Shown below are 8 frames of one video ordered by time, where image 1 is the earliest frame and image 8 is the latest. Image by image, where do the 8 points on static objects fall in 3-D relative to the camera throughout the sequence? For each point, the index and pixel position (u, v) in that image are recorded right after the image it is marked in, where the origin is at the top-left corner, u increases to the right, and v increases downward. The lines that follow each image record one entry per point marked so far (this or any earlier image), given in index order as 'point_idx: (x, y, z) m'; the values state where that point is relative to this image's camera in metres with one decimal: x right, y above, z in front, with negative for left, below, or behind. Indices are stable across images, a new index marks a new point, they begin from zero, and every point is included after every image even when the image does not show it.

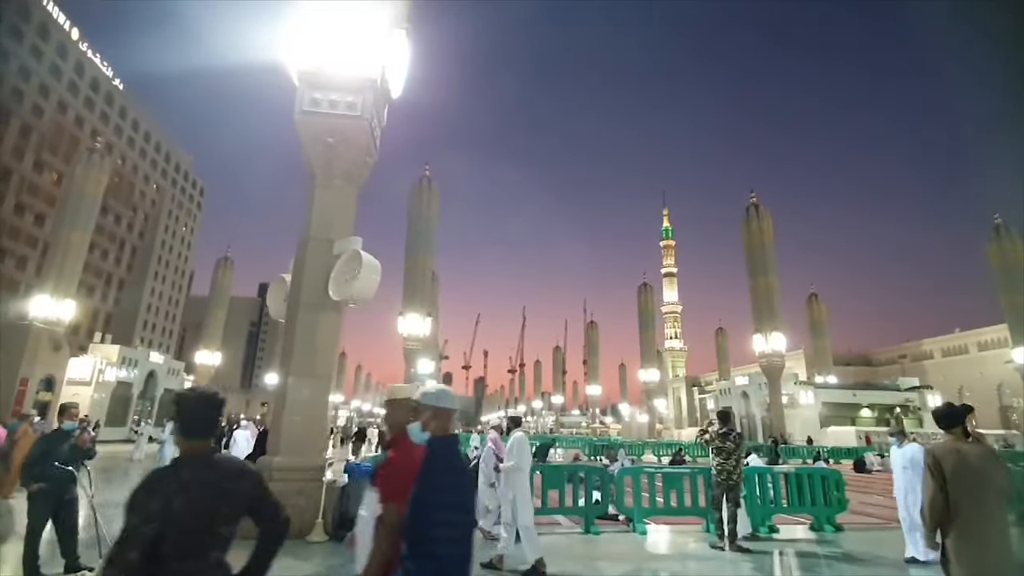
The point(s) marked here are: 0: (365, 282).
0: (-2.2, +0.1, +7.7) m
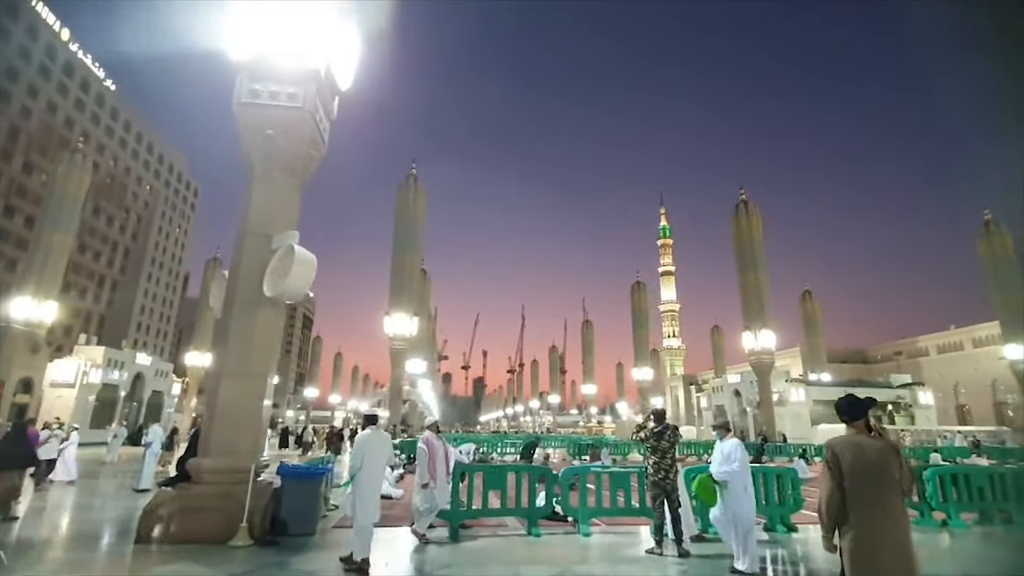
0: (-3.0, +0.2, +7.4) m
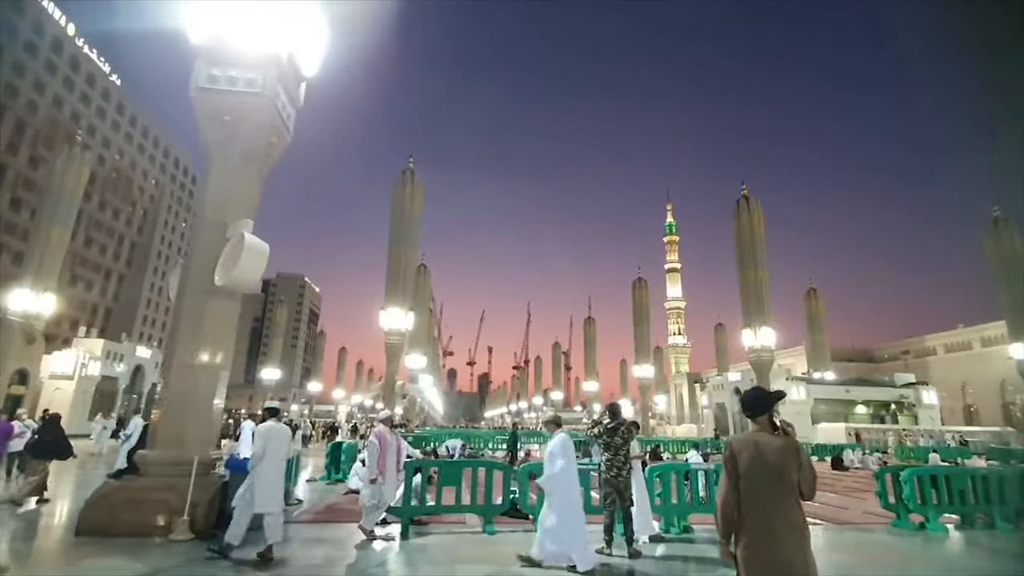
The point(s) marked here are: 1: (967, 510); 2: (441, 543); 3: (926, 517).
0: (-3.6, +0.3, +7.2) m
1: (+7.2, -3.5, +8.4) m
2: (-1.0, -3.3, +6.8) m
3: (+6.7, -3.7, +8.5) m
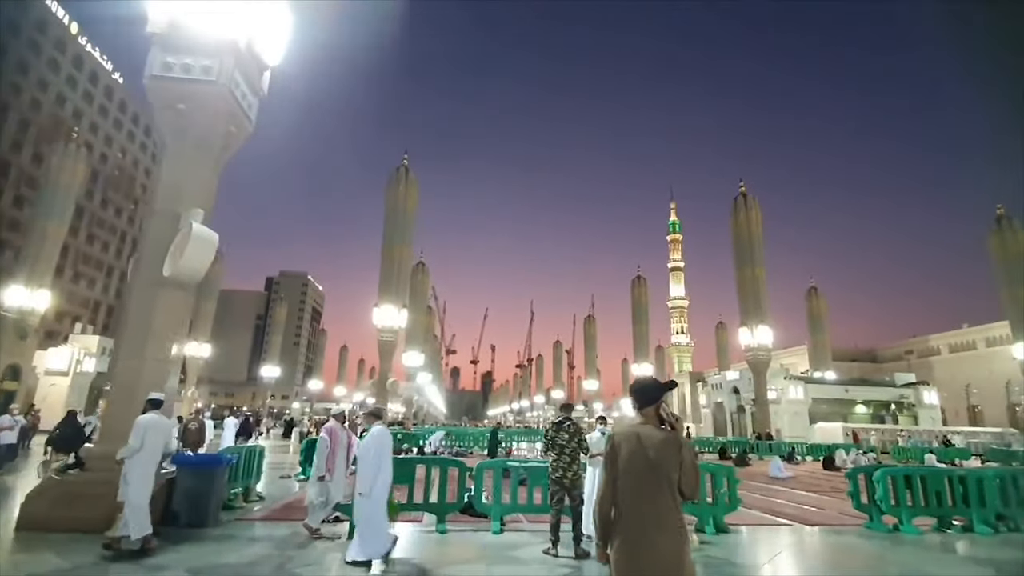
0: (-4.2, +0.5, +7.0) m
1: (+6.6, -3.4, +8.1) m
2: (-1.6, -3.2, +6.6) m
3: (+6.0, -3.6, +8.3) m
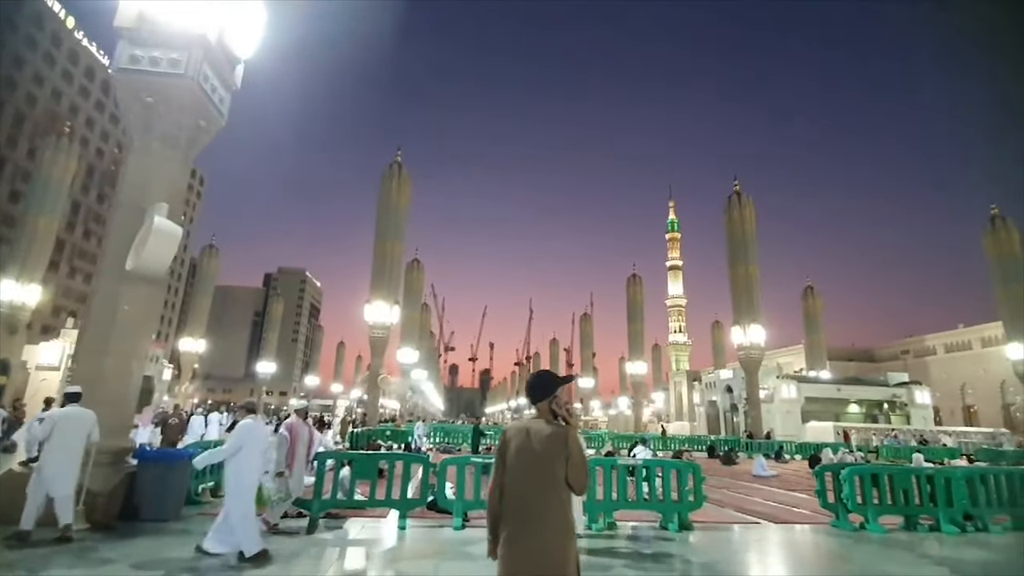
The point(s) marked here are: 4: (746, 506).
0: (-4.7, +0.5, +7.0) m
1: (+6.1, -3.4, +8.1) m
2: (-2.1, -3.1, +6.6) m
3: (+5.5, -3.6, +8.3) m
4: (+4.6, -4.3, +10.5) m
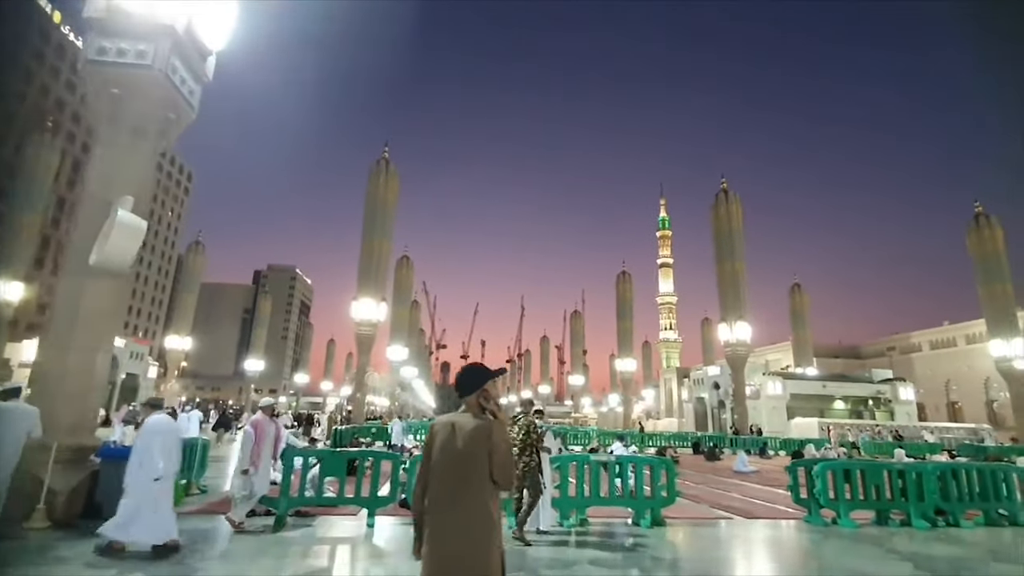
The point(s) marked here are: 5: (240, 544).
0: (-5.1, +0.6, +6.9) m
1: (+5.7, -3.4, +8.1) m
2: (-2.5, -3.0, +6.5) m
3: (+5.1, -3.5, +8.3) m
4: (+4.2, -4.3, +10.6) m
5: (-3.1, -2.9, +6.0) m
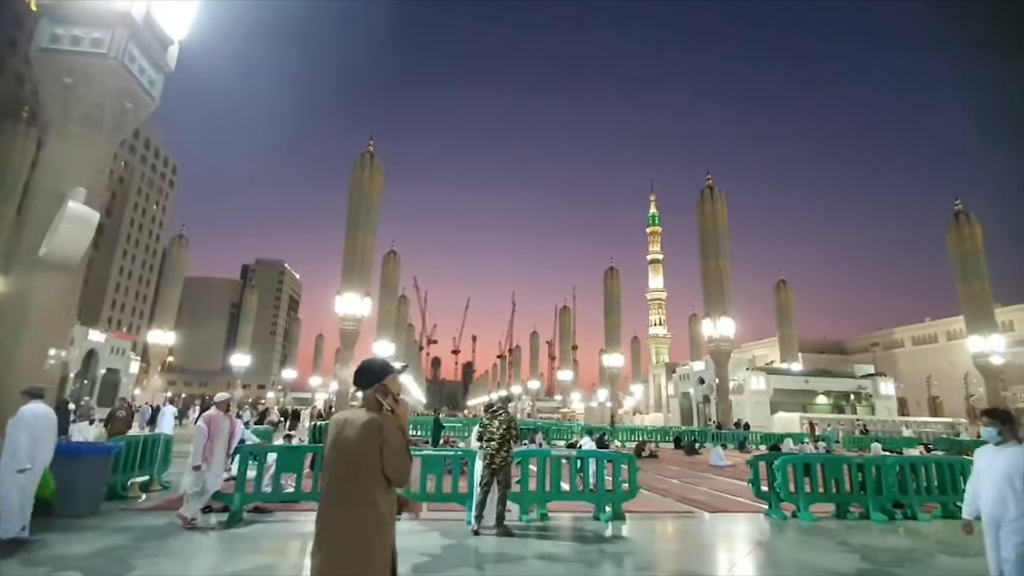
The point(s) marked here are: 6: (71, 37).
0: (-5.7, +0.7, +6.8) m
1: (+5.1, -3.3, +8.2) m
2: (-3.0, -3.0, +6.5) m
3: (+4.5, -3.4, +8.4) m
4: (+3.6, -4.2, +10.6) m
5: (-3.6, -2.8, +5.9) m
6: (-6.5, +3.7, +7.8) m
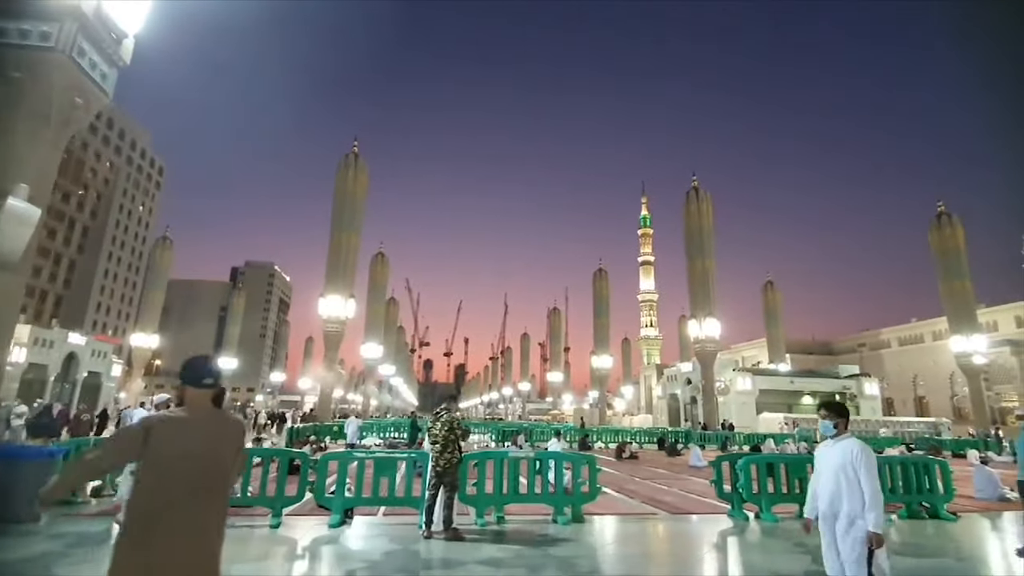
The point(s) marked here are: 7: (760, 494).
0: (-6.3, +0.7, +6.6) m
1: (+4.5, -3.3, +8.1) m
2: (-3.6, -3.0, +6.3) m
3: (+3.9, -3.4, +8.3) m
4: (+2.9, -4.2, +10.5) m
5: (-4.2, -2.8, +5.7) m
6: (-7.1, +3.7, +7.6) m
7: (+3.9, -3.2, +8.2) m
